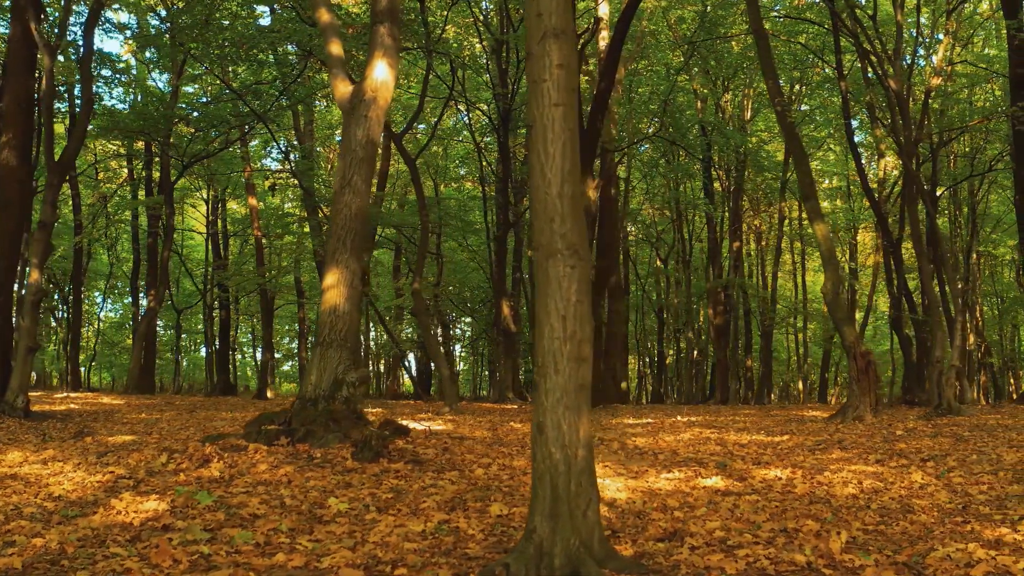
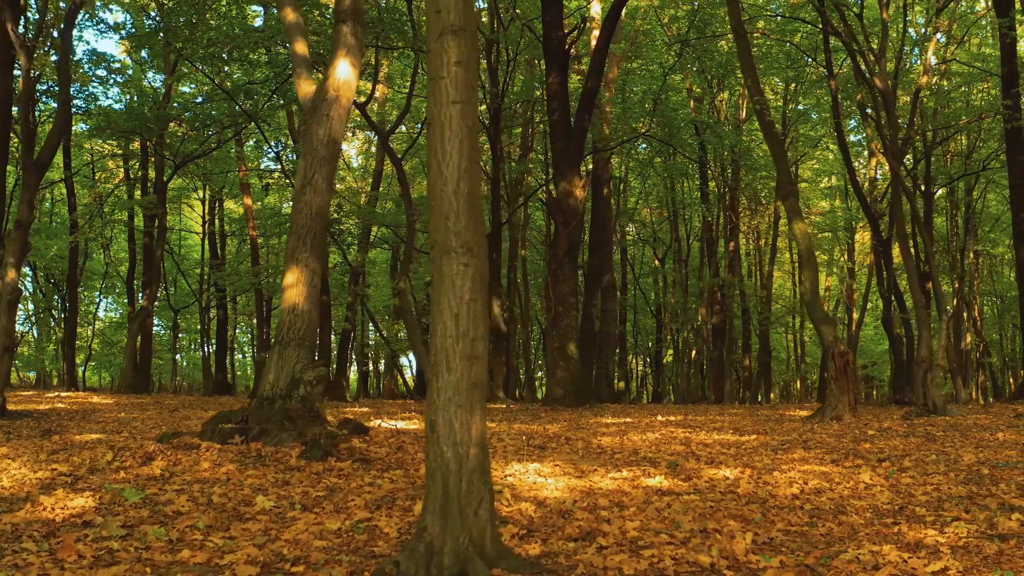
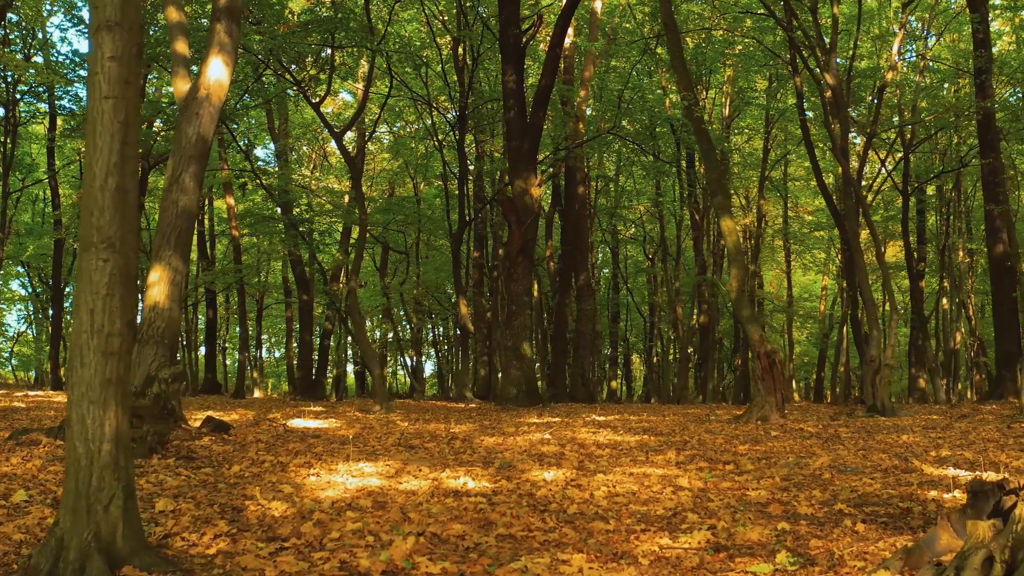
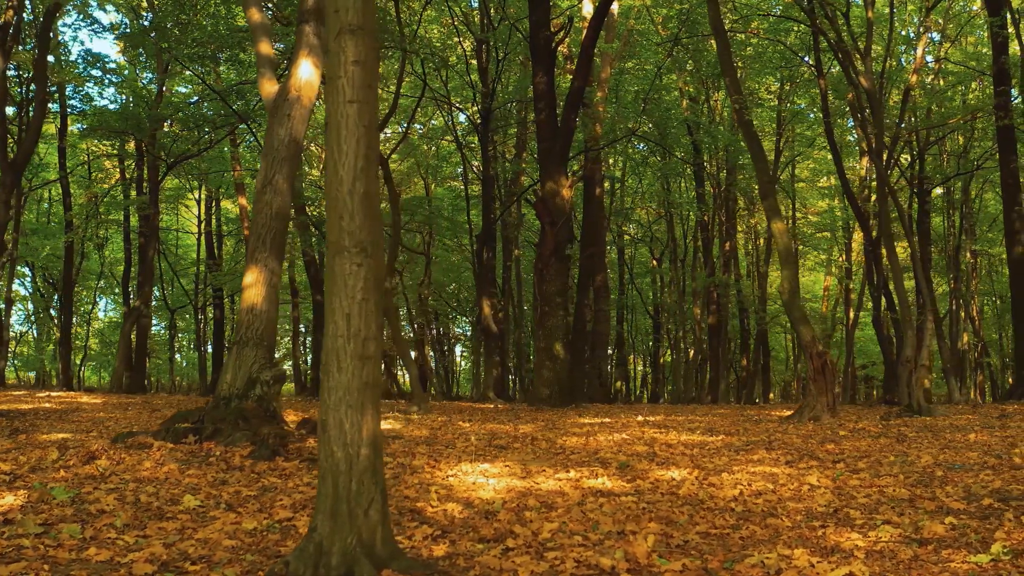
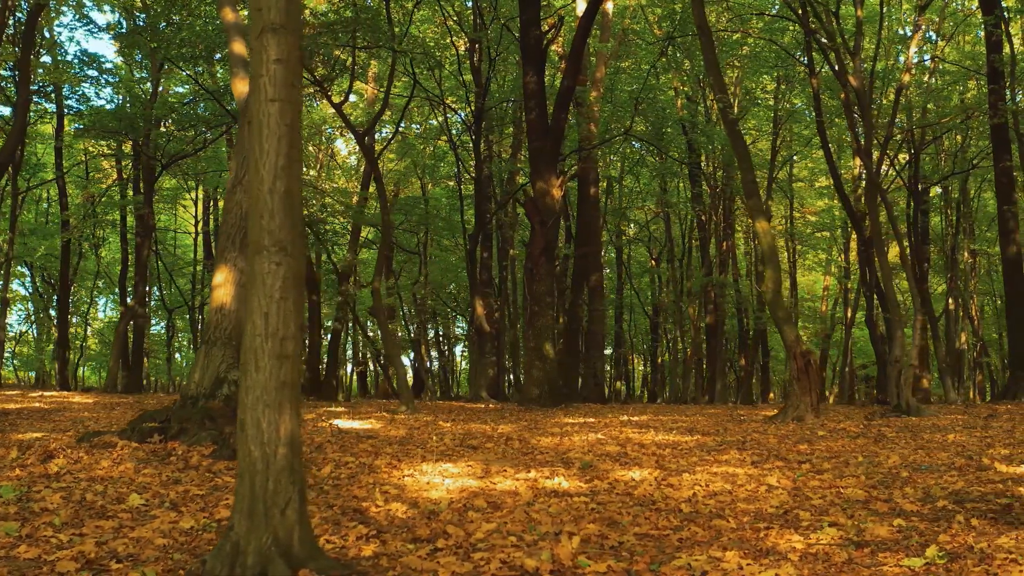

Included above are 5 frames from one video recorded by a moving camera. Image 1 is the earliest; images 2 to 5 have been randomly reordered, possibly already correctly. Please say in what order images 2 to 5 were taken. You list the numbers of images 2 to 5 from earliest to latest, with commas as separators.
2, 4, 5, 3
